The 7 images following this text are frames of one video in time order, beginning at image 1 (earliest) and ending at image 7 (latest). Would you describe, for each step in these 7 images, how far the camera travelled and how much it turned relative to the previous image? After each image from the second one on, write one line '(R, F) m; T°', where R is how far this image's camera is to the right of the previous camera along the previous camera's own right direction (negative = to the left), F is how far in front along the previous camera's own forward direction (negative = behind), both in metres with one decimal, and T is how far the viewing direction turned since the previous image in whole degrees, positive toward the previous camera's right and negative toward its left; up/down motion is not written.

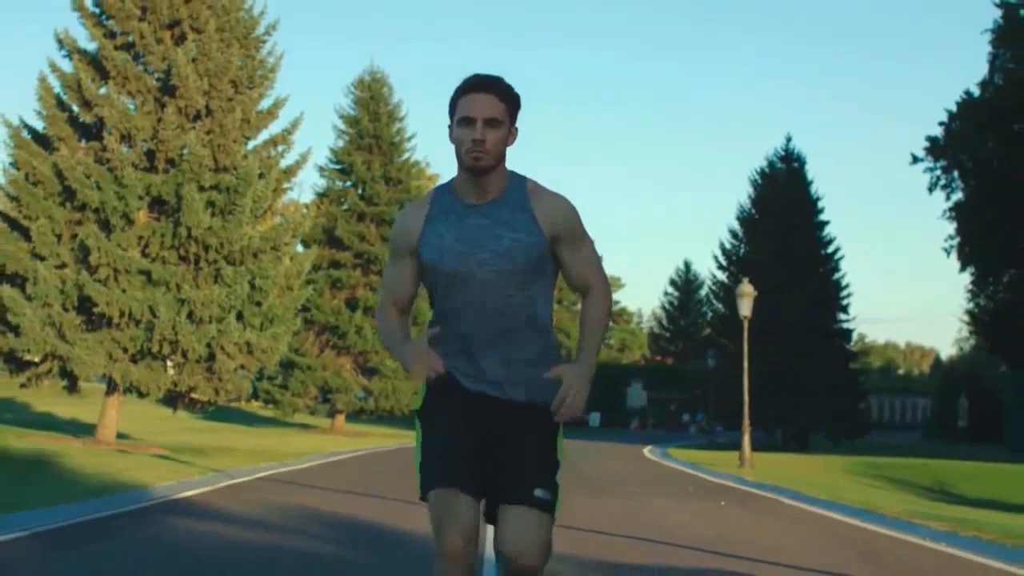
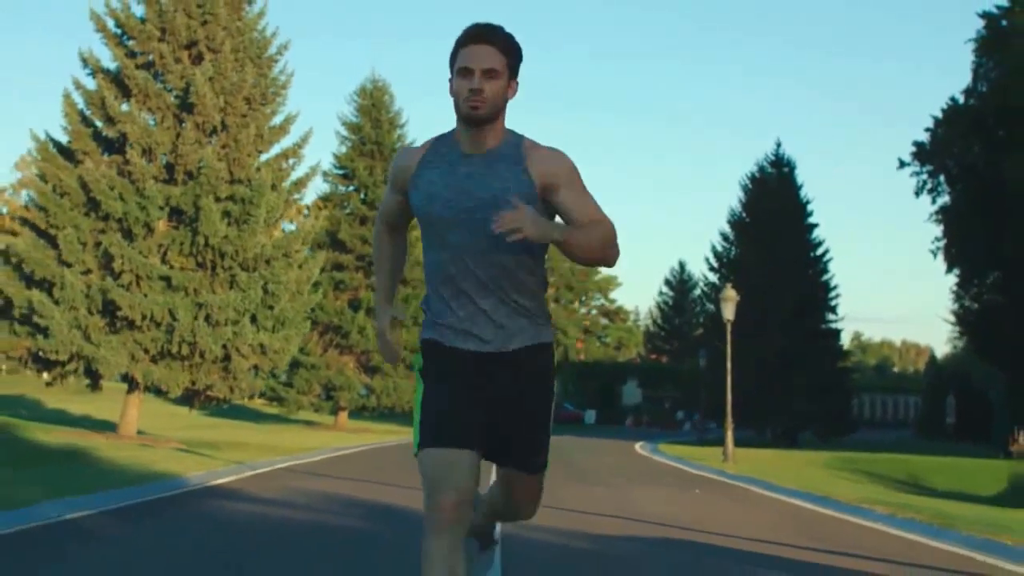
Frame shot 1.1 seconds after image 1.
(0.0, -1.9) m; 0°
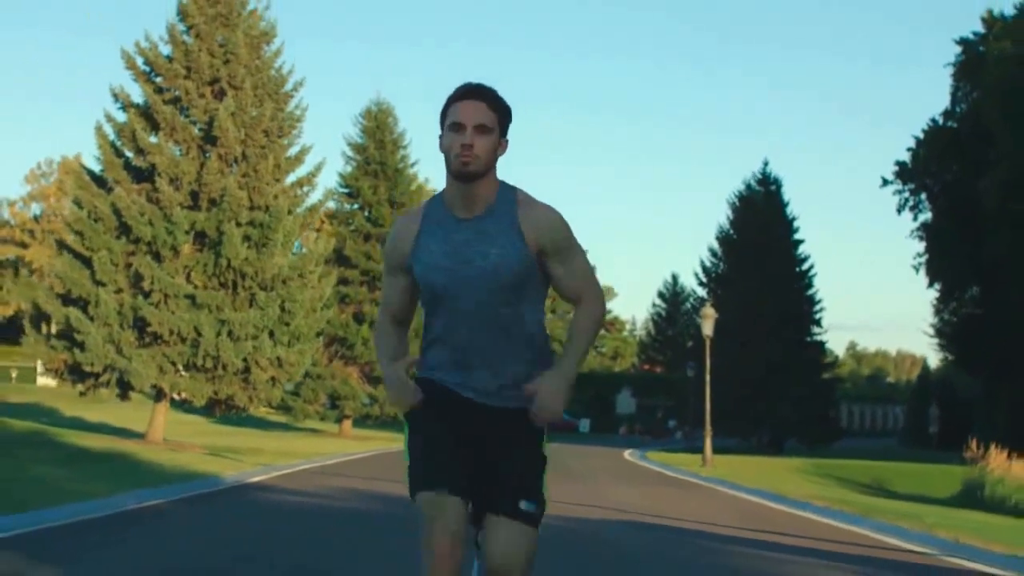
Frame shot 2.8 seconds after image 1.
(0.0, -2.8) m; 0°
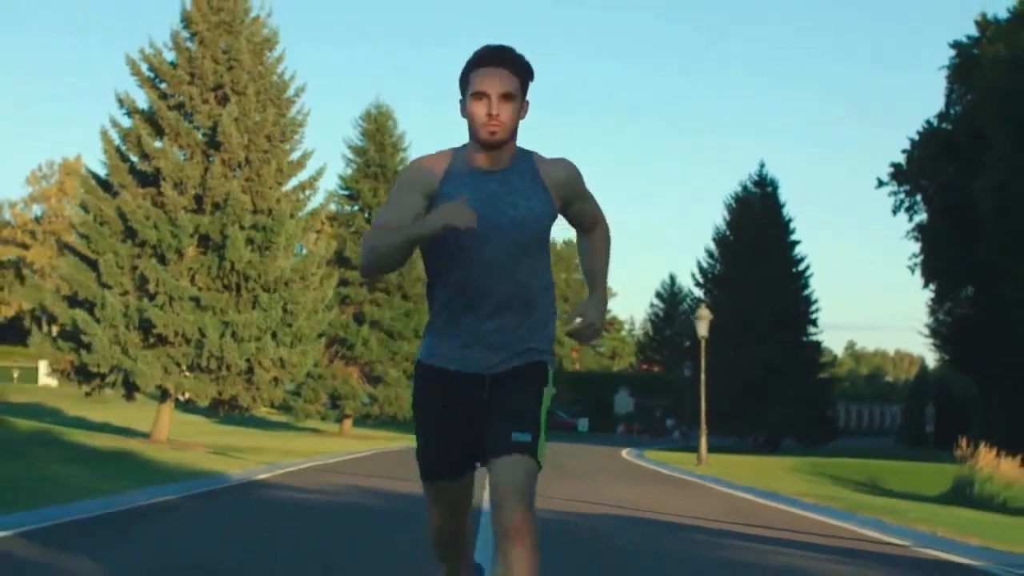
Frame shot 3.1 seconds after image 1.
(0.0, -0.6) m; 0°
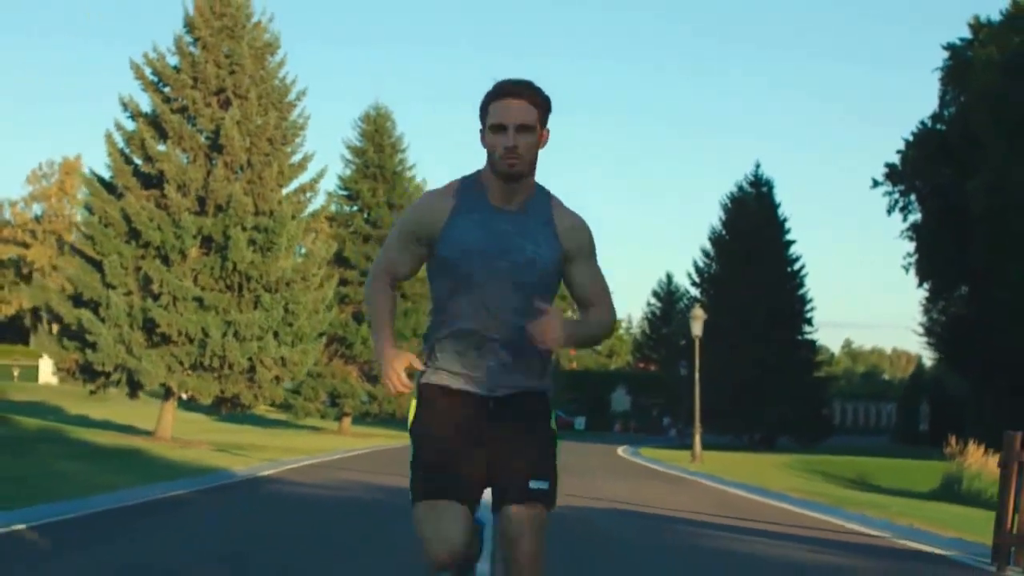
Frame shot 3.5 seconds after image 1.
(0.0, -0.6) m; 0°
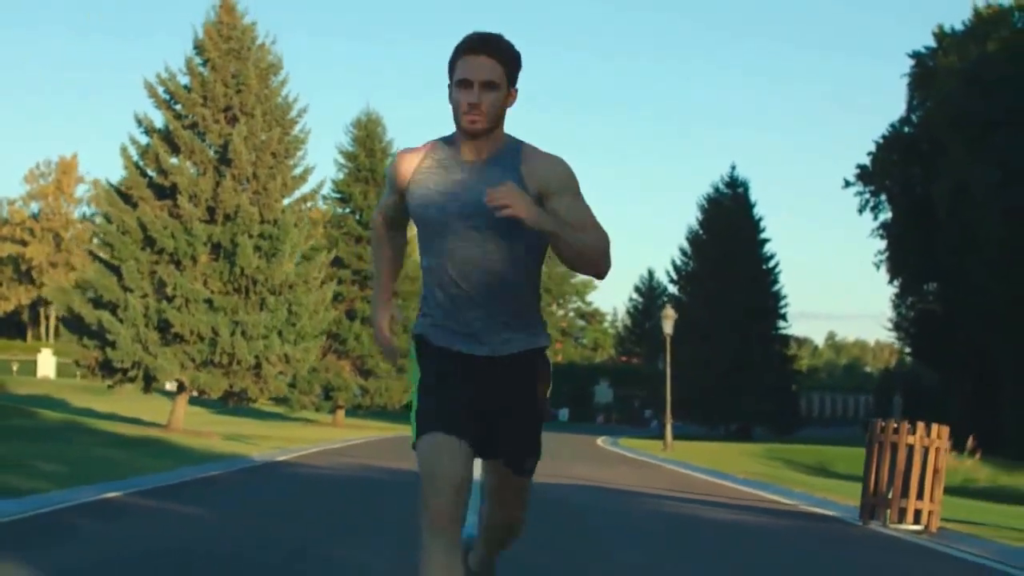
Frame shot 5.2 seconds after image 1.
(0.0, -3.0) m; +1°
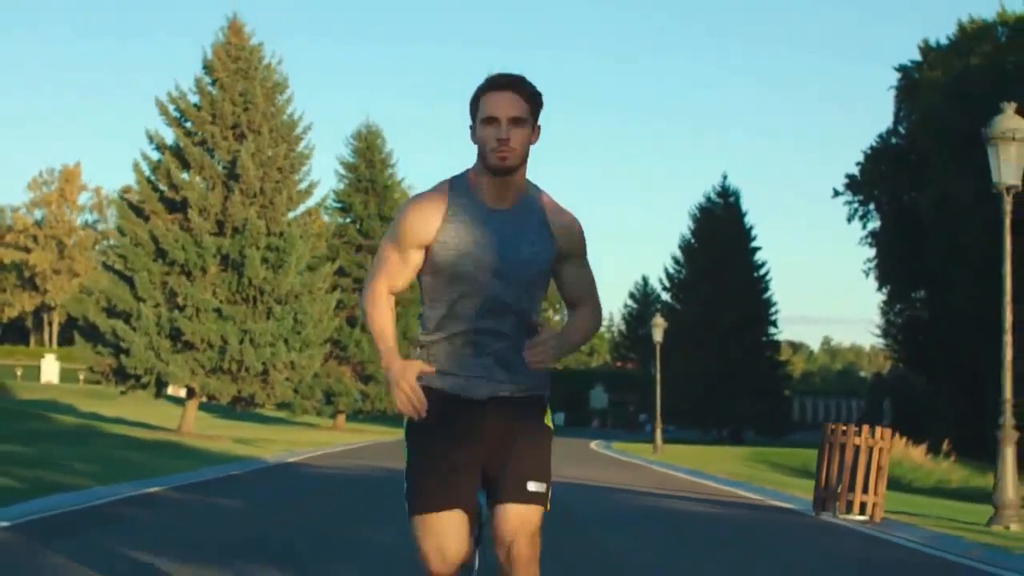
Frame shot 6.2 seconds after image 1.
(0.0, -1.7) m; 0°
